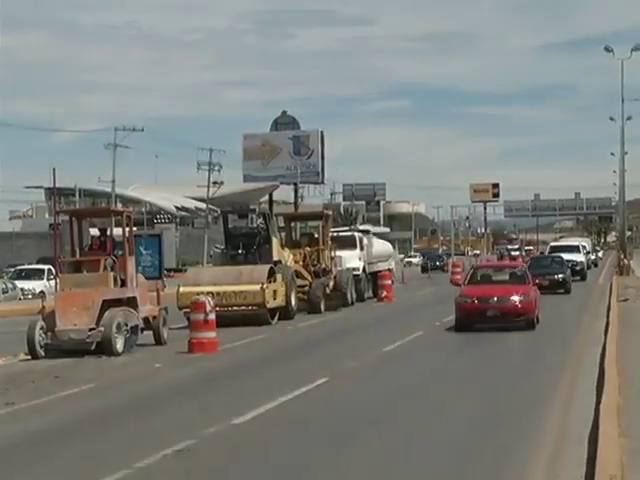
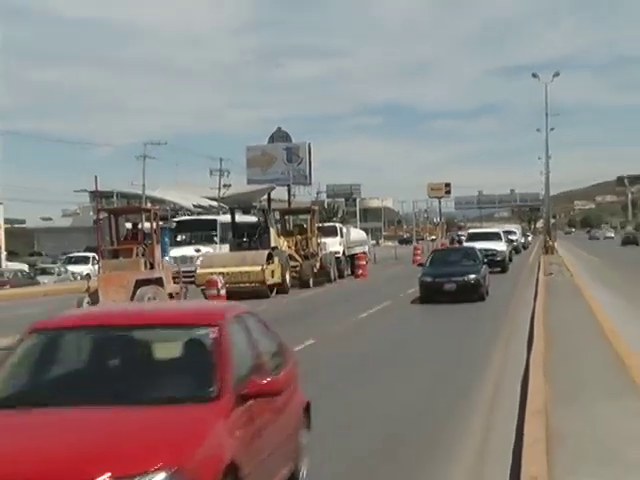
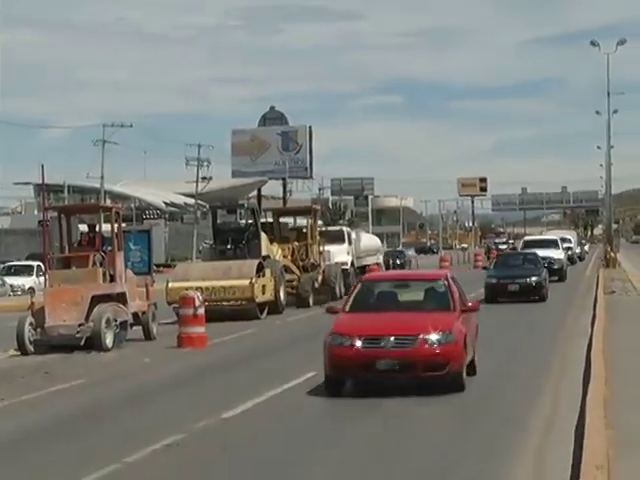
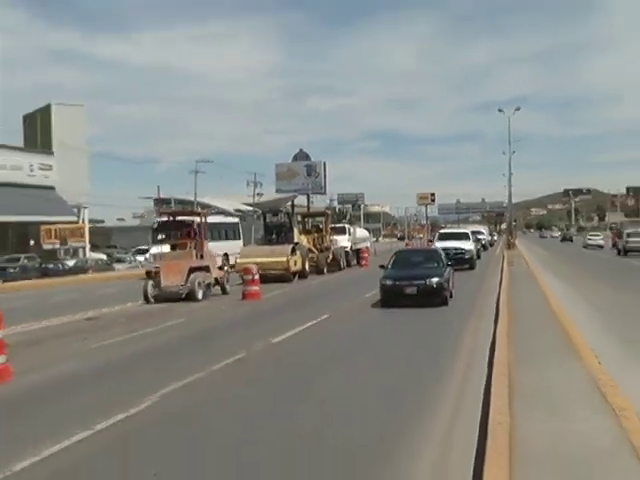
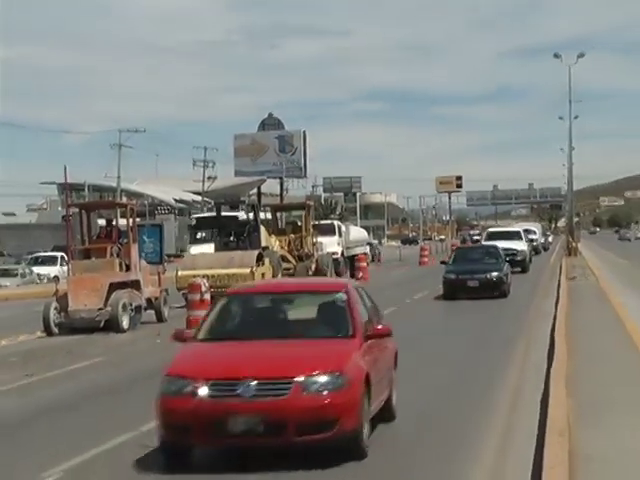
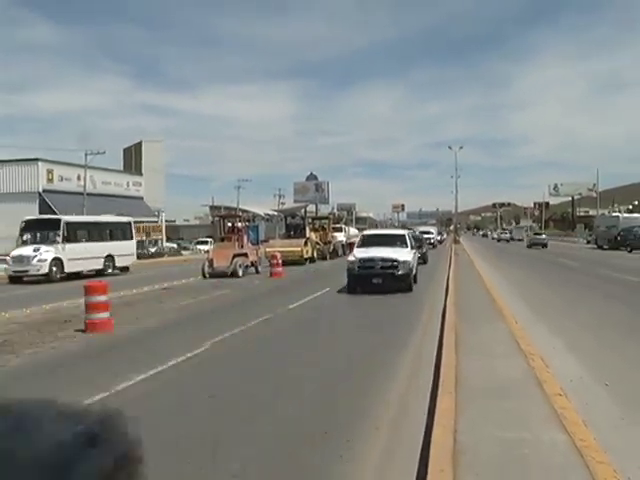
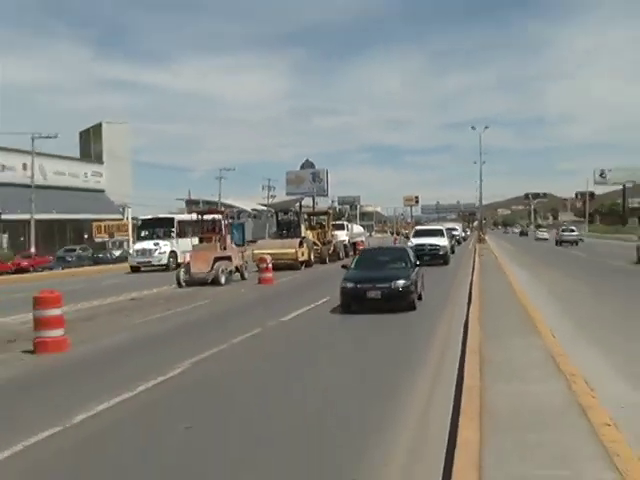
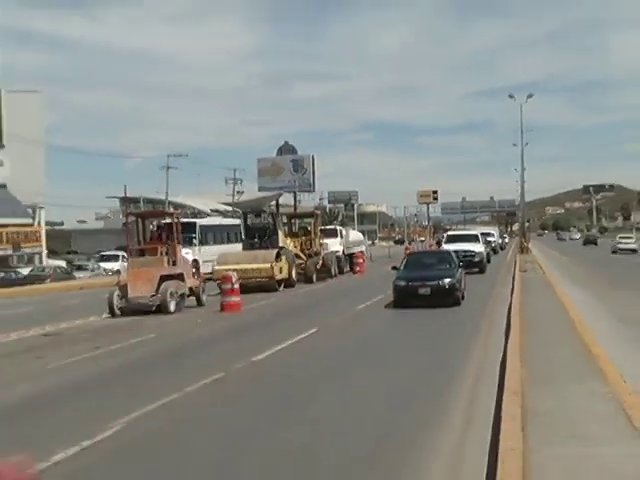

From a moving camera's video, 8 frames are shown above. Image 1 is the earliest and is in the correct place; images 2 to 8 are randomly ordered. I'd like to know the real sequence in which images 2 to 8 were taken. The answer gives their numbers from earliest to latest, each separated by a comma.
3, 5, 2, 8, 4, 7, 6
